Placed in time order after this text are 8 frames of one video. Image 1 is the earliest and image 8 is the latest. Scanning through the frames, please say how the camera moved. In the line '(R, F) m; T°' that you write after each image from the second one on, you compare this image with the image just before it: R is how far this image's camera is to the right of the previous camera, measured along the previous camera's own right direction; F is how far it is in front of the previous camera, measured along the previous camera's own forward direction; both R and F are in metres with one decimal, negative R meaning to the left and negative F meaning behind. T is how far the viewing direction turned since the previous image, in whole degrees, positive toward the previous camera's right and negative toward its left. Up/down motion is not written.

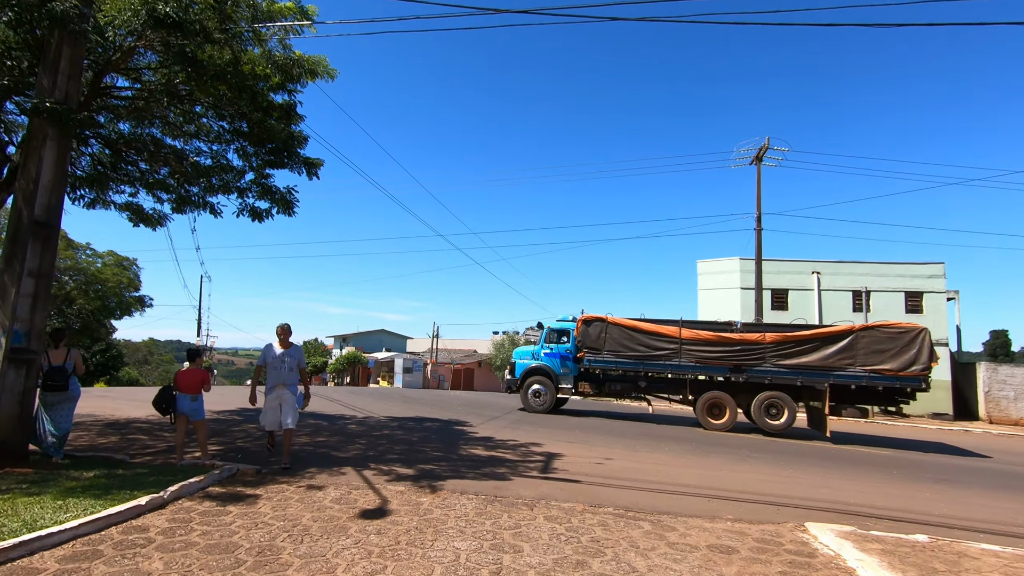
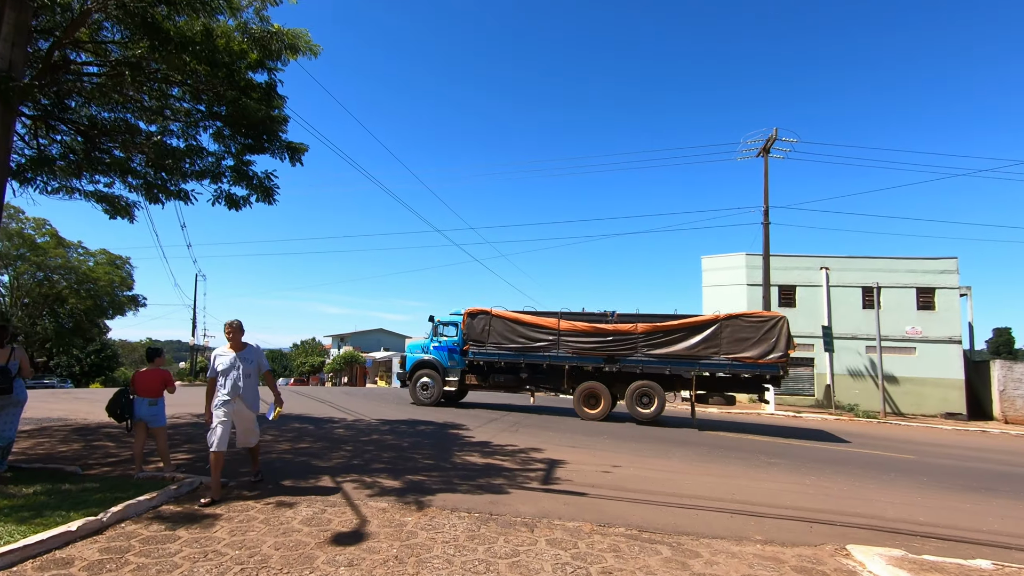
(0.0, +0.8) m; 0°
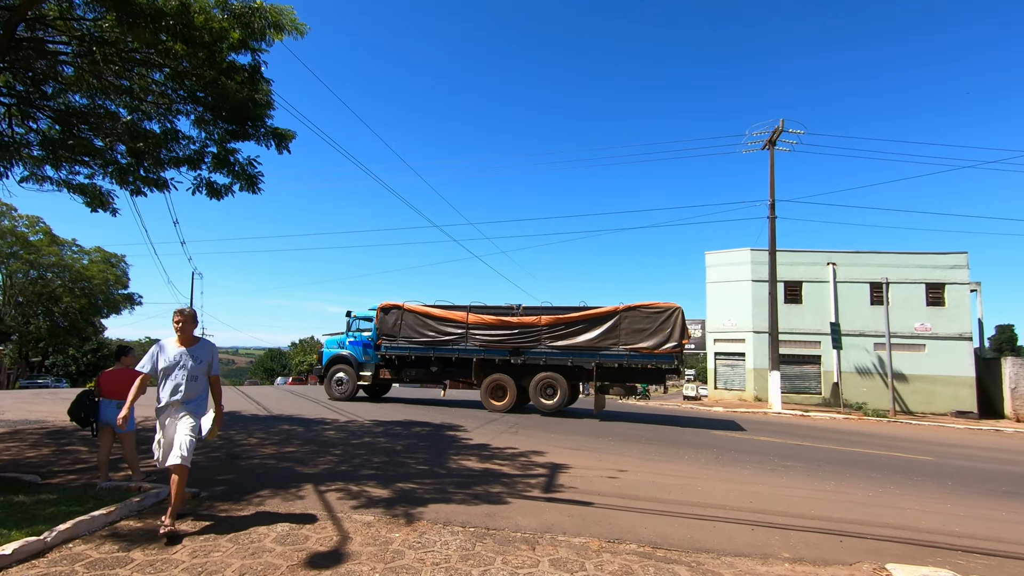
(0.0, +0.6) m; 0°
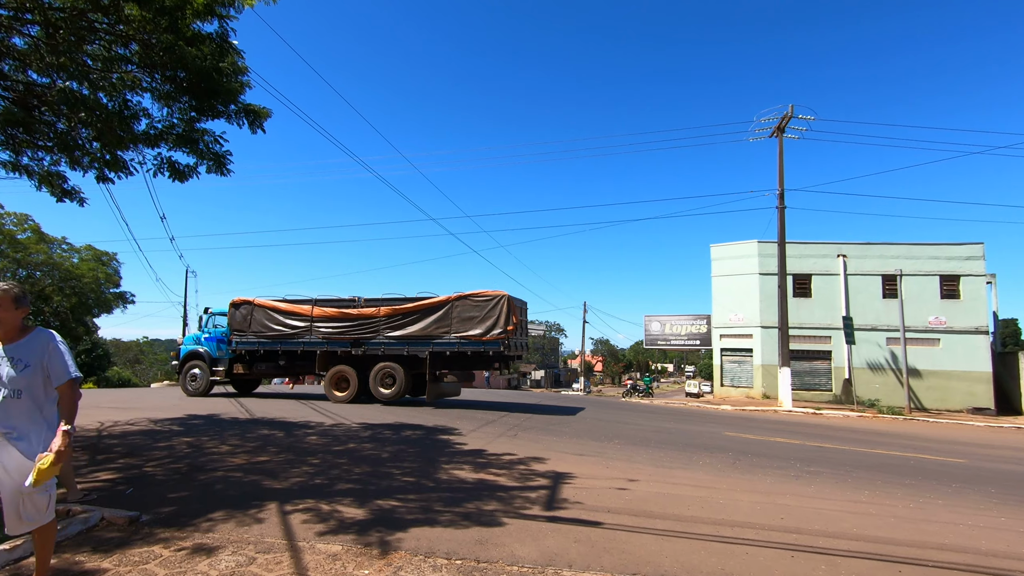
(+0.1, +0.9) m; 0°
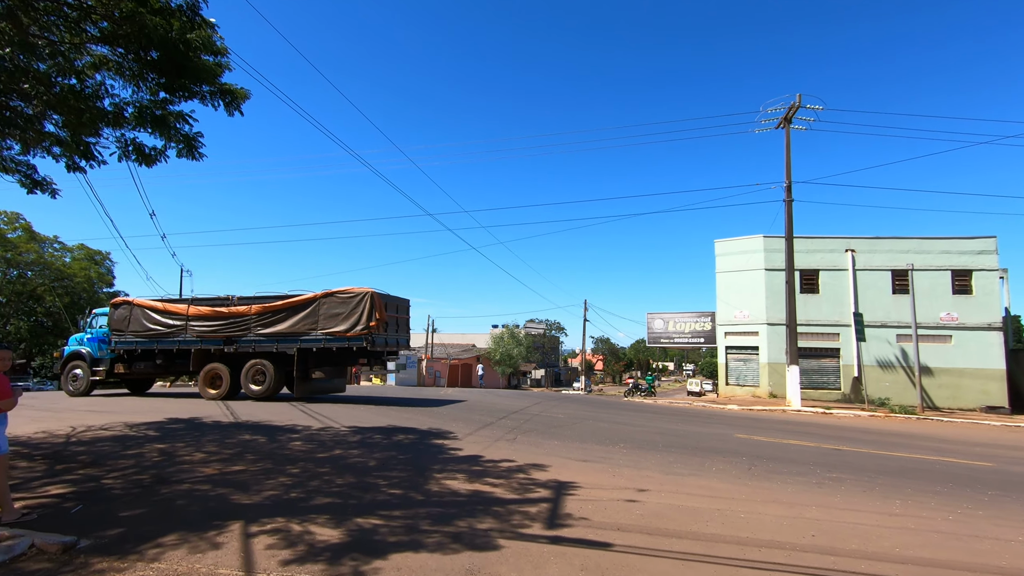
(0.0, +0.7) m; 0°
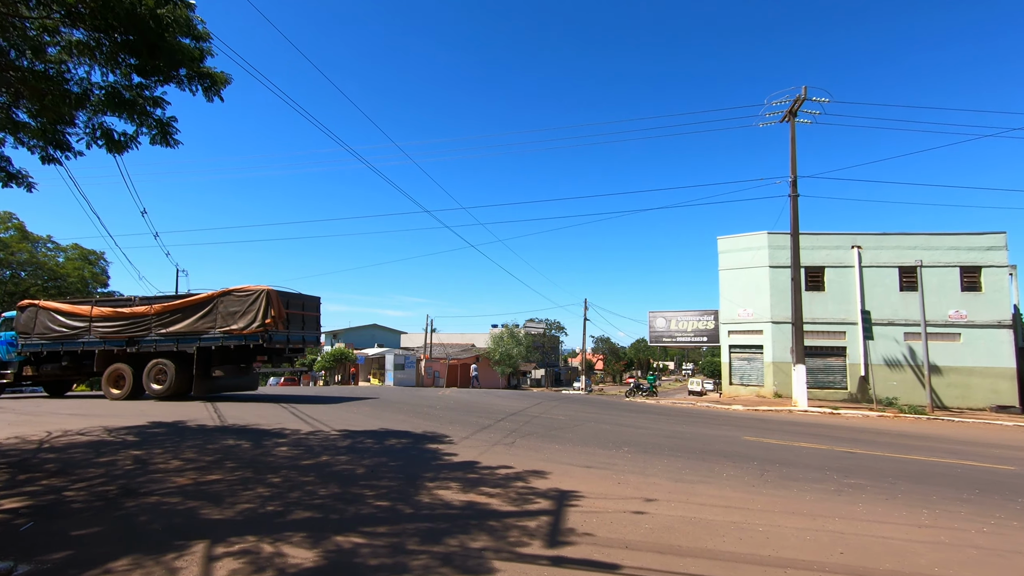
(0.0, +0.5) m; 0°
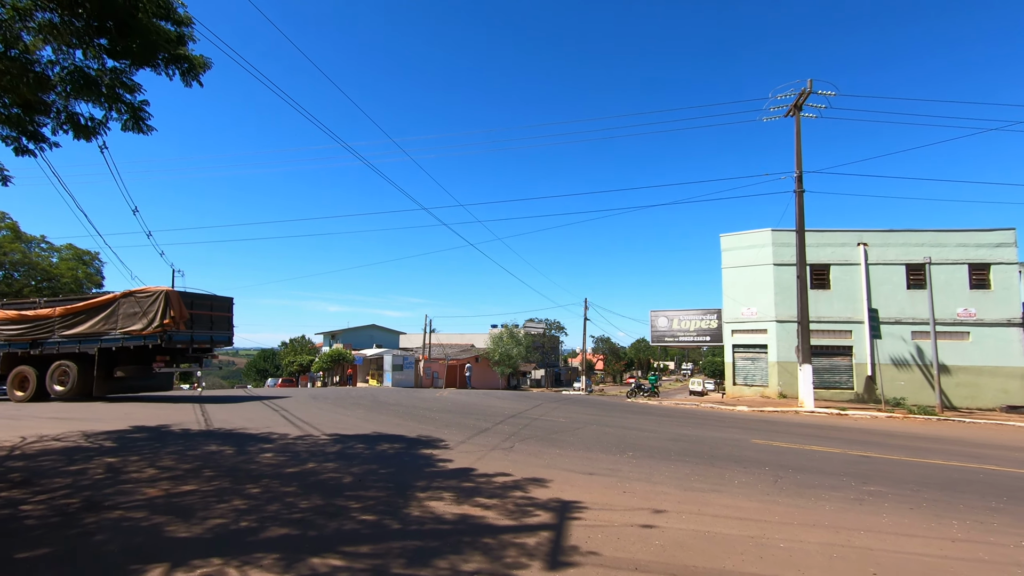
(0.0, +0.5) m; 0°
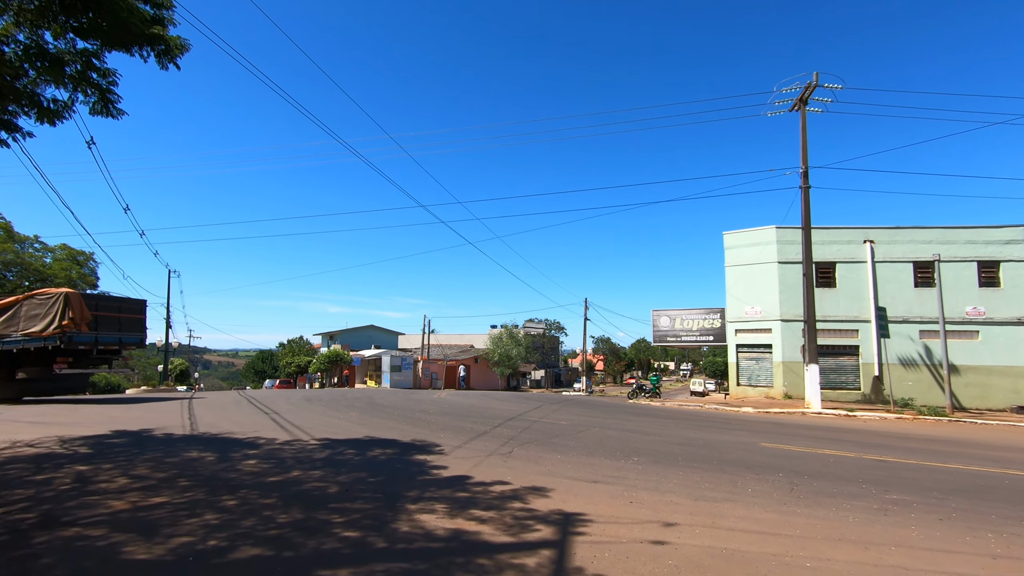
(0.0, +0.5) m; 0°
